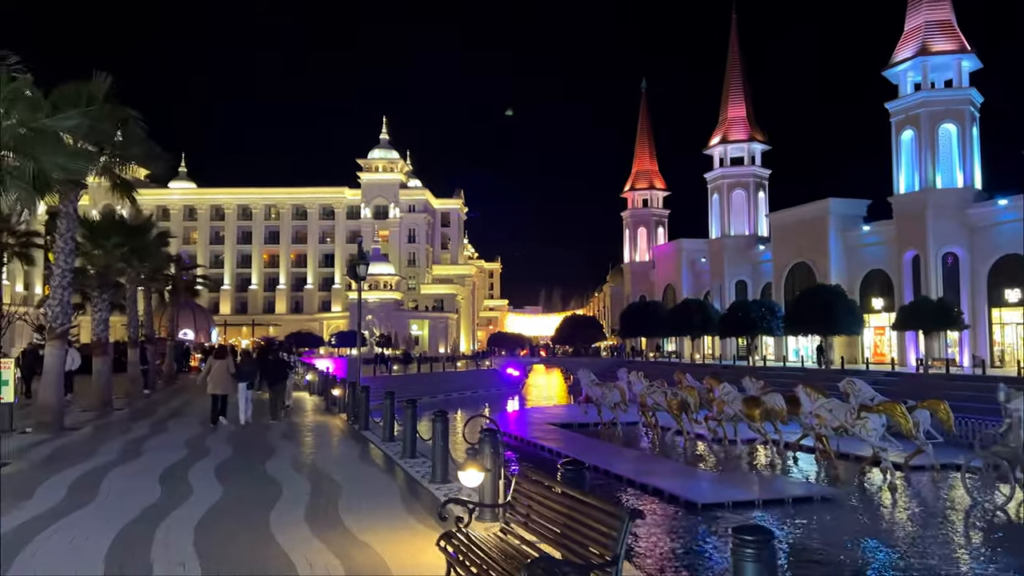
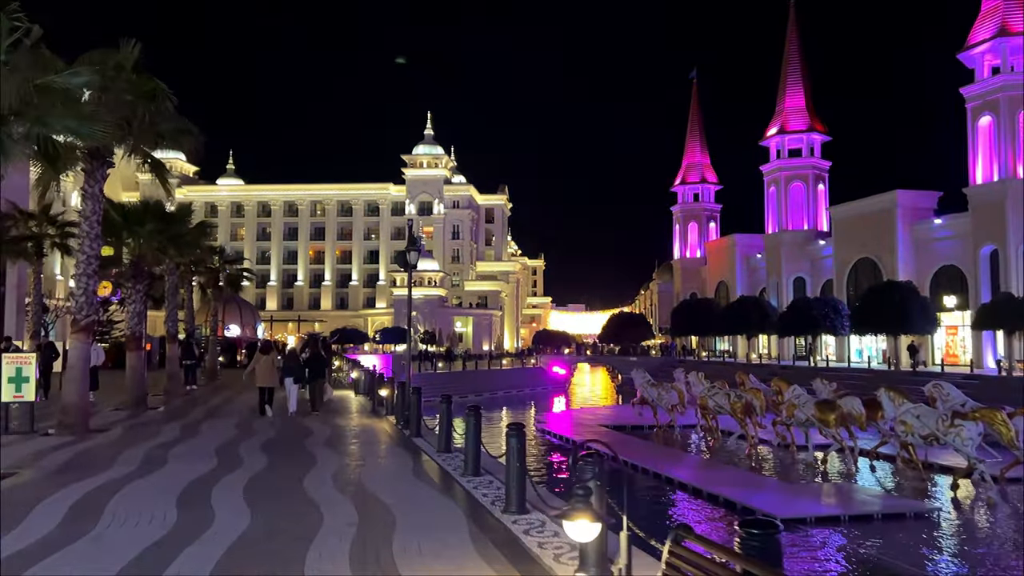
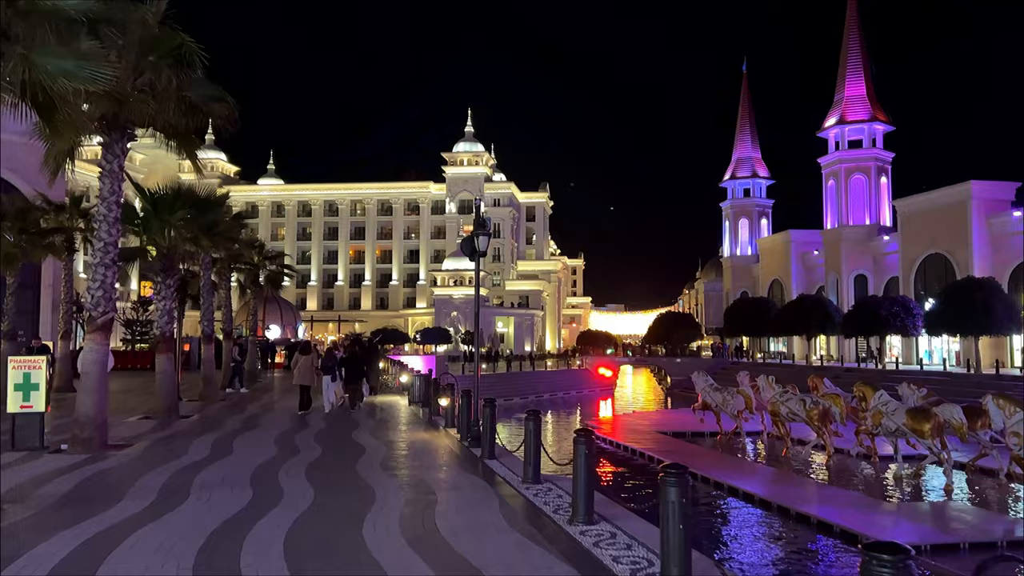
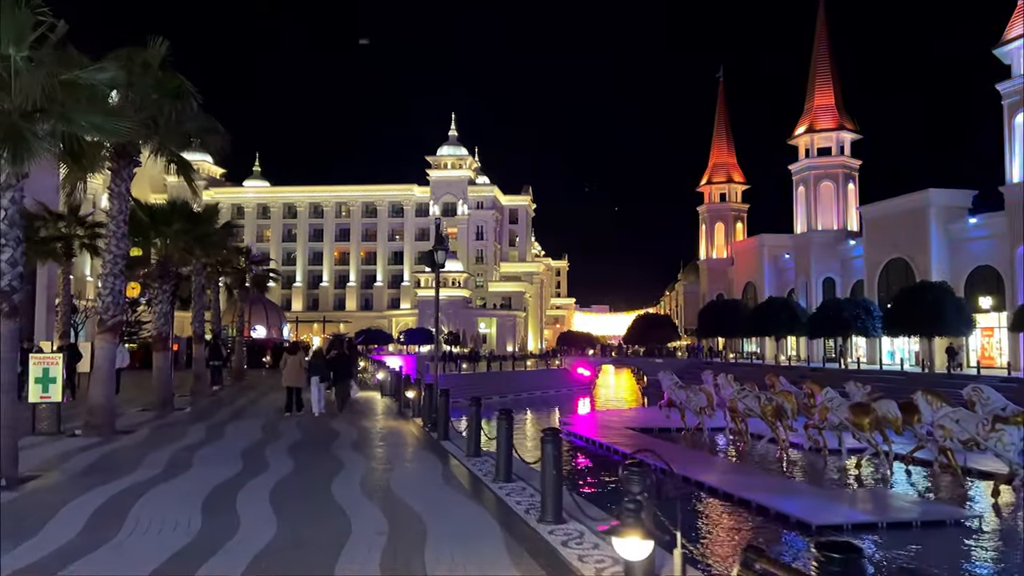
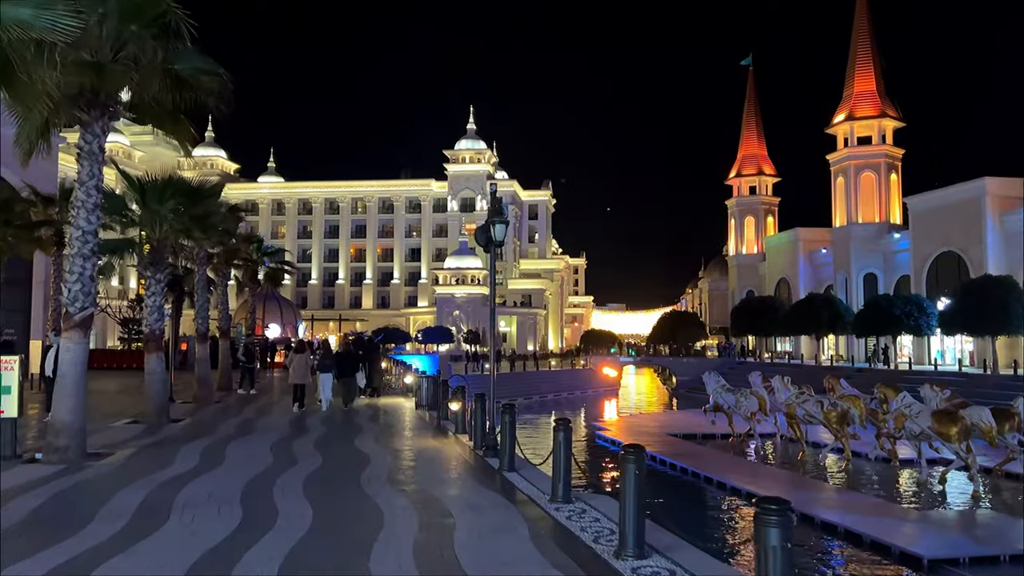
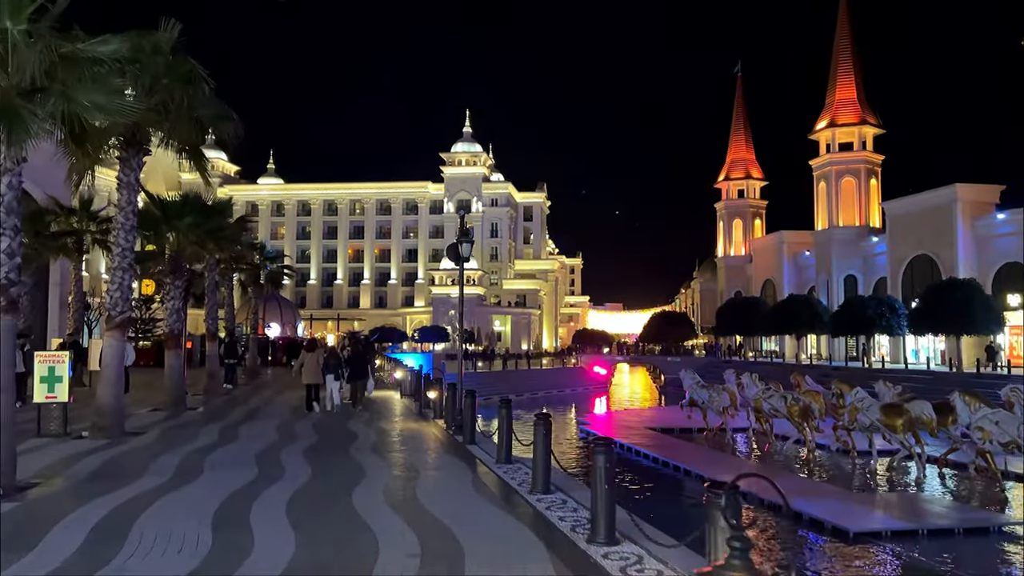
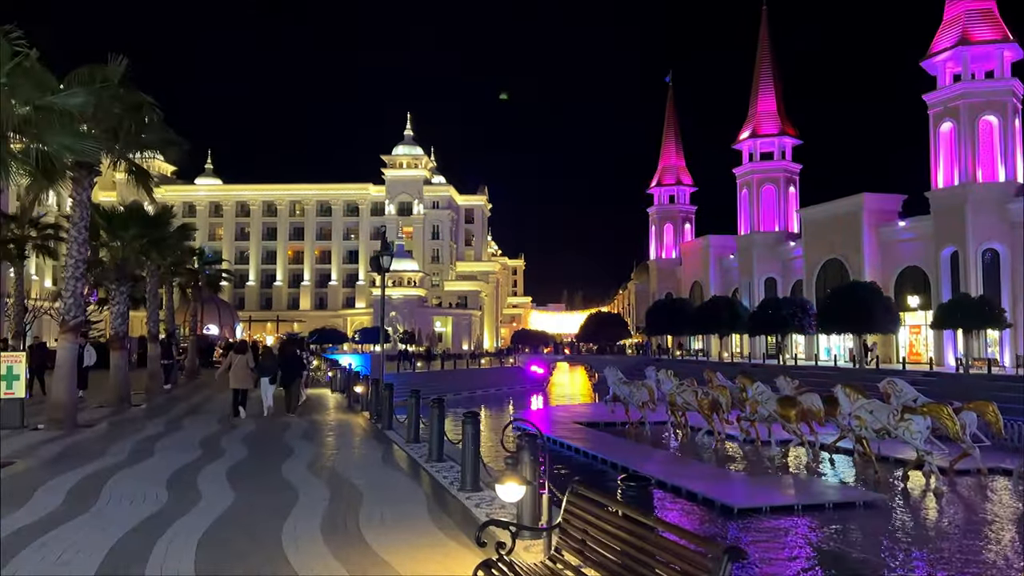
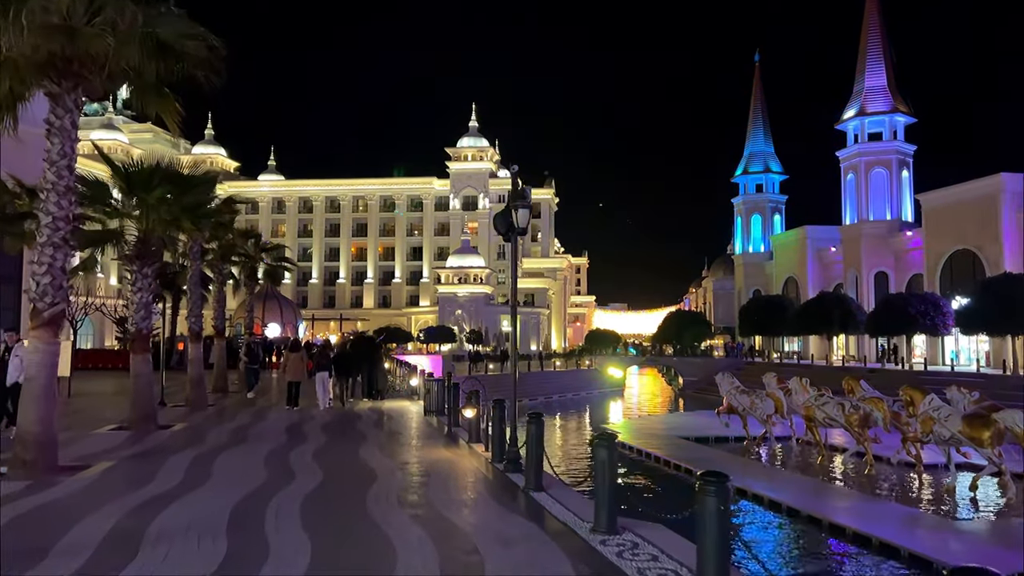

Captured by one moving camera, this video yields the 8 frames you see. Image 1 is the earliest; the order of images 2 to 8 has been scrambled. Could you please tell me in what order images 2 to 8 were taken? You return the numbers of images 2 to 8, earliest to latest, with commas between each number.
7, 2, 4, 6, 3, 5, 8
